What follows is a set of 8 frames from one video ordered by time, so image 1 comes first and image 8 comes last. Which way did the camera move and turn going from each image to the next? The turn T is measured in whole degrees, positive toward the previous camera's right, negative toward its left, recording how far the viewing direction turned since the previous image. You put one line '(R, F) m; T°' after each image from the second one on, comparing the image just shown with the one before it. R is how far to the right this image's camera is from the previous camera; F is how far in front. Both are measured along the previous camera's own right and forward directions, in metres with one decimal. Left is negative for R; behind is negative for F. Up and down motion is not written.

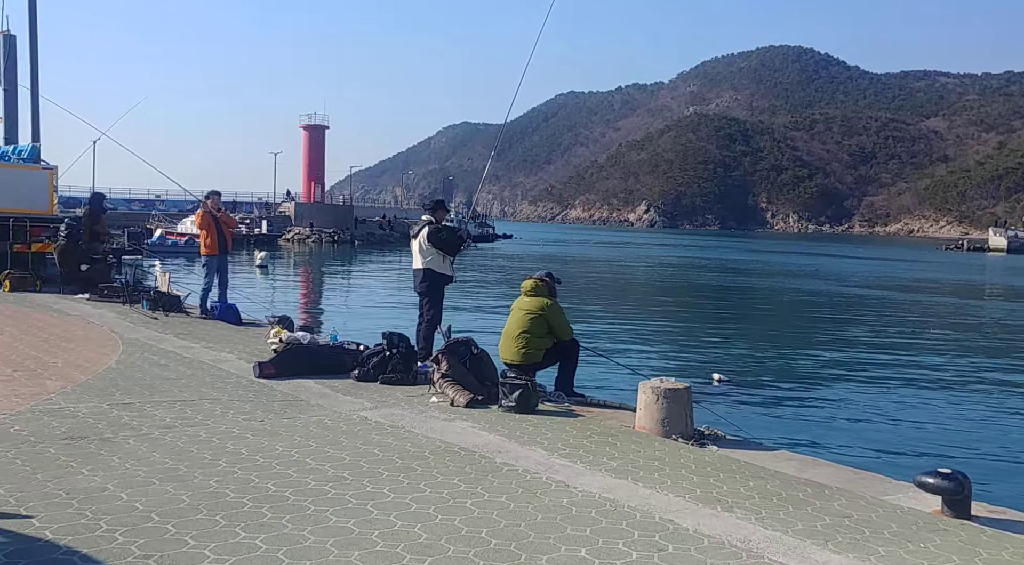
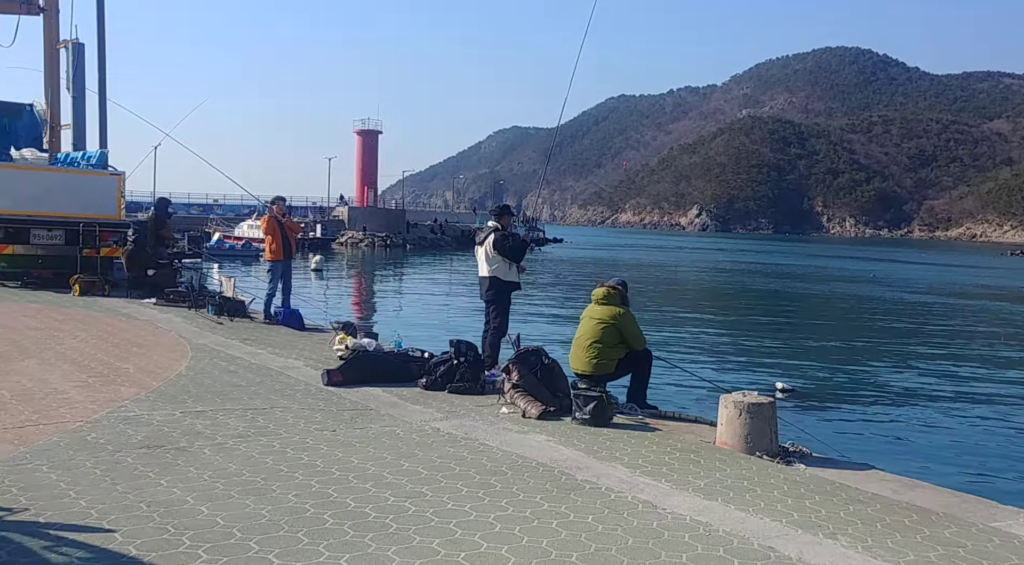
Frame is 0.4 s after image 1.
(-0.2, +0.1) m; -3°
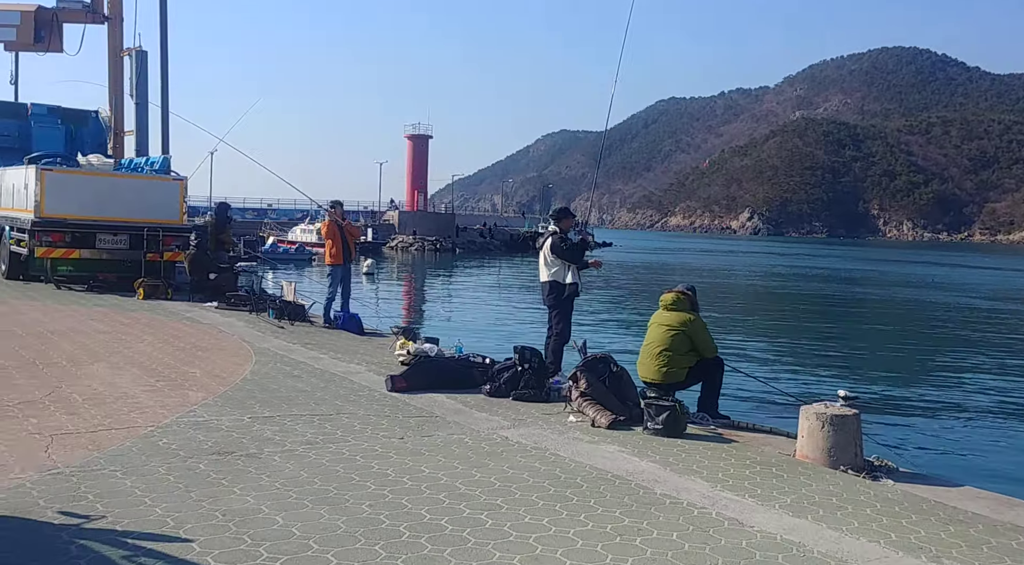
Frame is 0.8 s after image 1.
(-0.1, +0.1) m; -3°
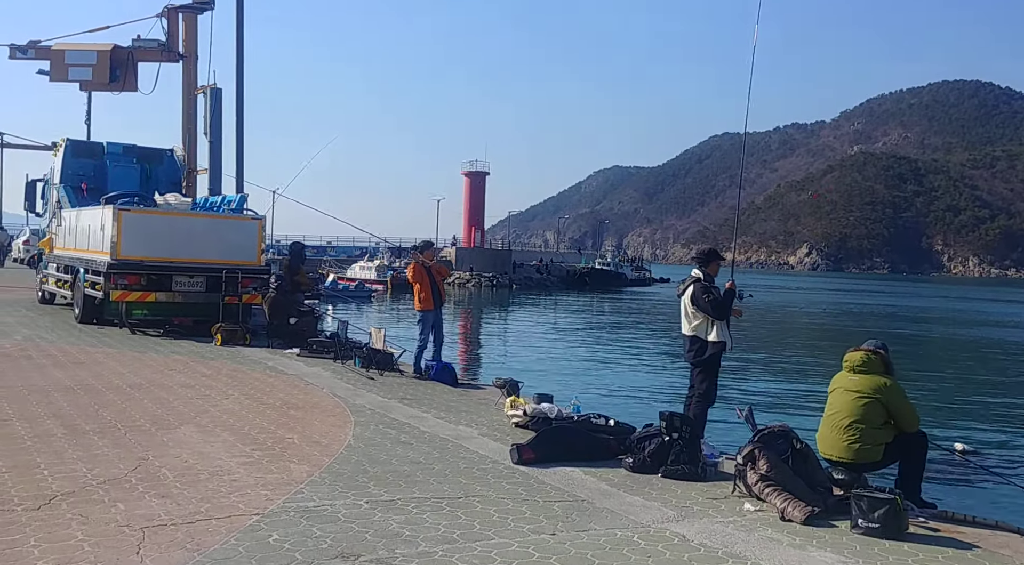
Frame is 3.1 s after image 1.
(-0.7, +1.2) m; -3°
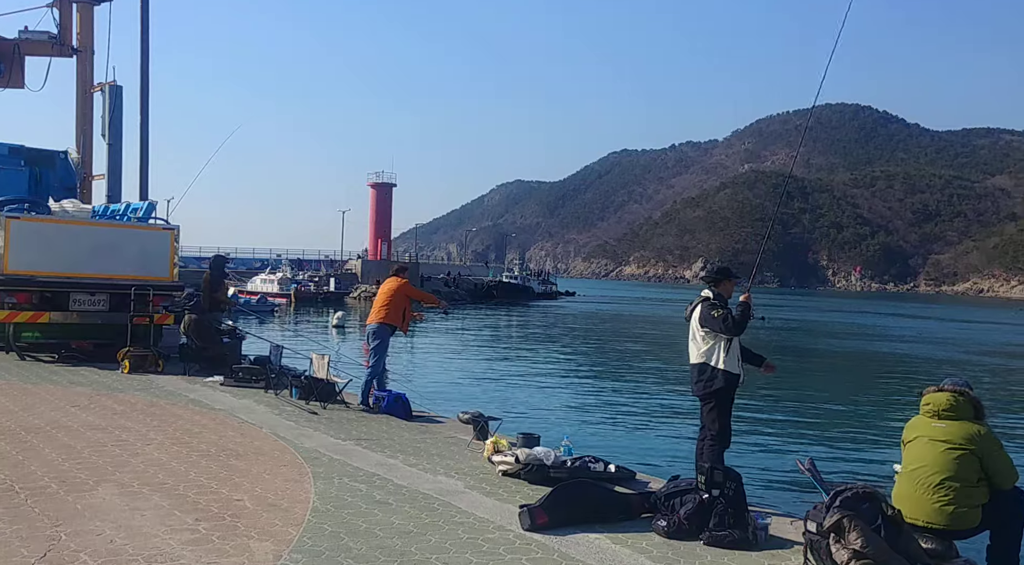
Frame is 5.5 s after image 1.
(-0.7, +1.5) m; +5°
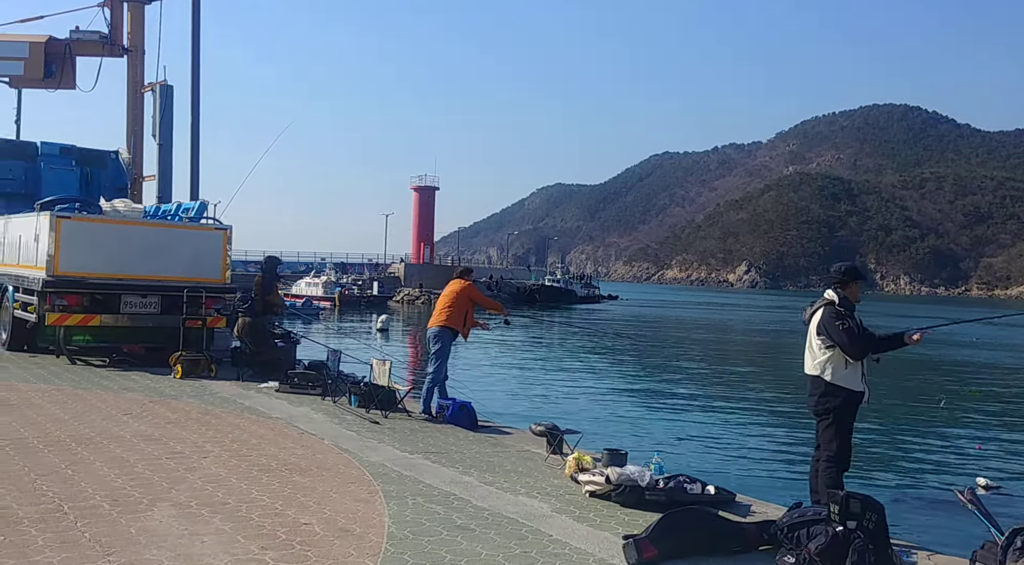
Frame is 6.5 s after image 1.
(-0.3, +0.7) m; -2°
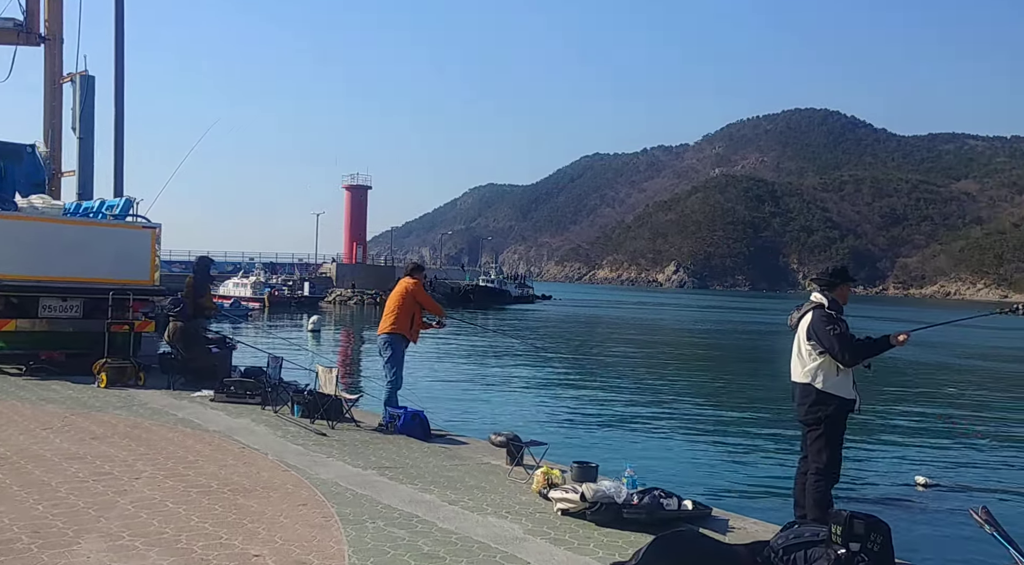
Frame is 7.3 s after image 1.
(-0.2, +0.6) m; +4°
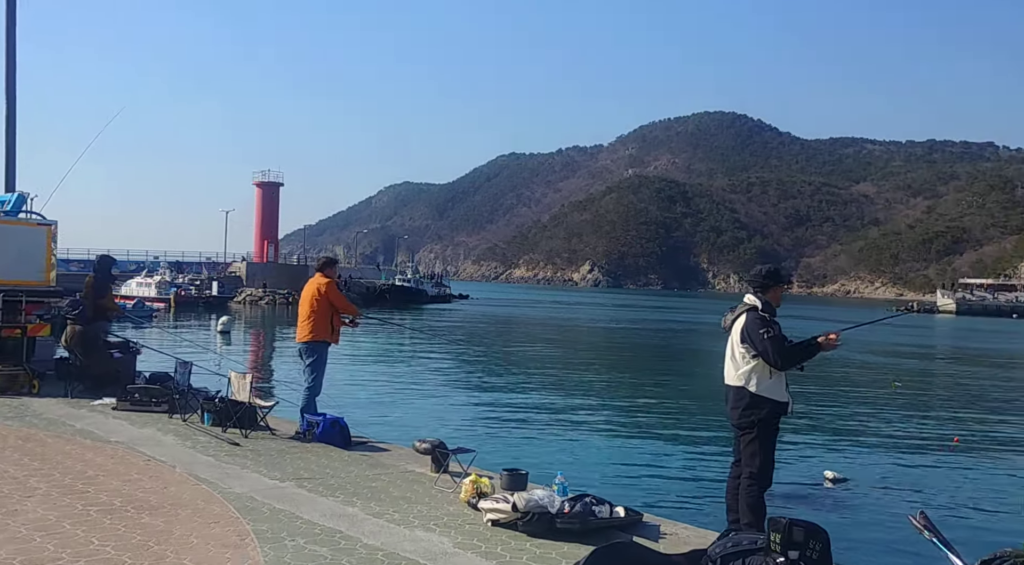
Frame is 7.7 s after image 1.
(-0.1, +0.3) m; +5°
